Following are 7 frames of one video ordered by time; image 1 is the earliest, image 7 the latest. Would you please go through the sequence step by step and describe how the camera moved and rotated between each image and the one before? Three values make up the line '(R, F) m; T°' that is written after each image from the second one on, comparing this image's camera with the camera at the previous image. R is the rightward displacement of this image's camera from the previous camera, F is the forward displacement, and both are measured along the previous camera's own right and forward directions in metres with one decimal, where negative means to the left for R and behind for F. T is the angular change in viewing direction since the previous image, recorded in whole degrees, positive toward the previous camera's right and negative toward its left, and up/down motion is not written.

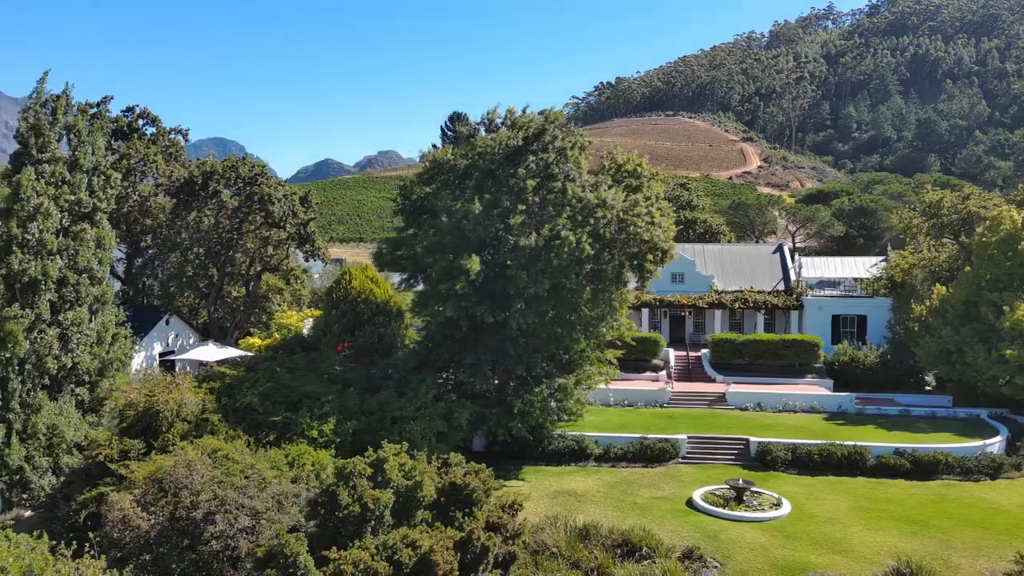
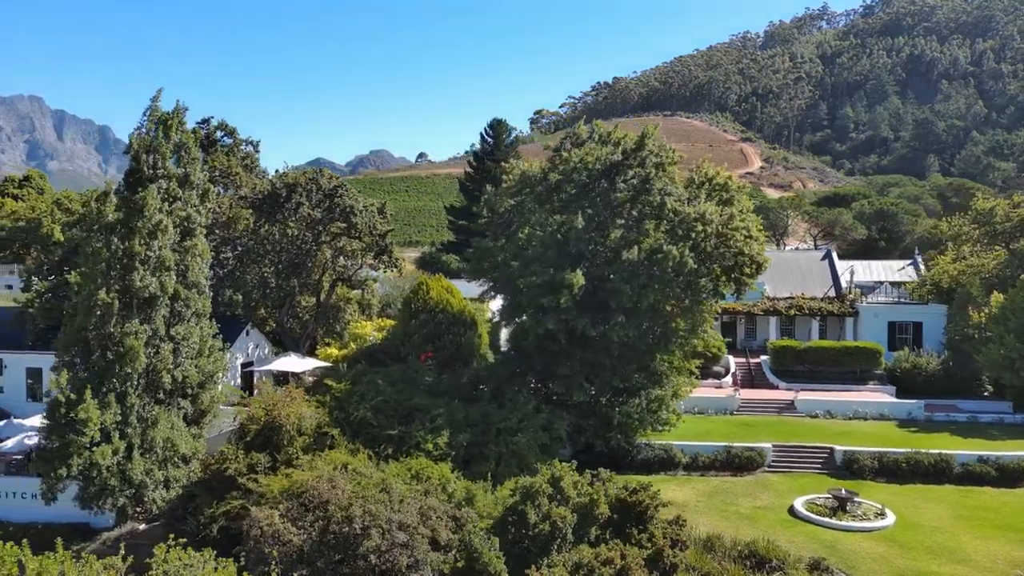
(-3.2, -0.3) m; +1°
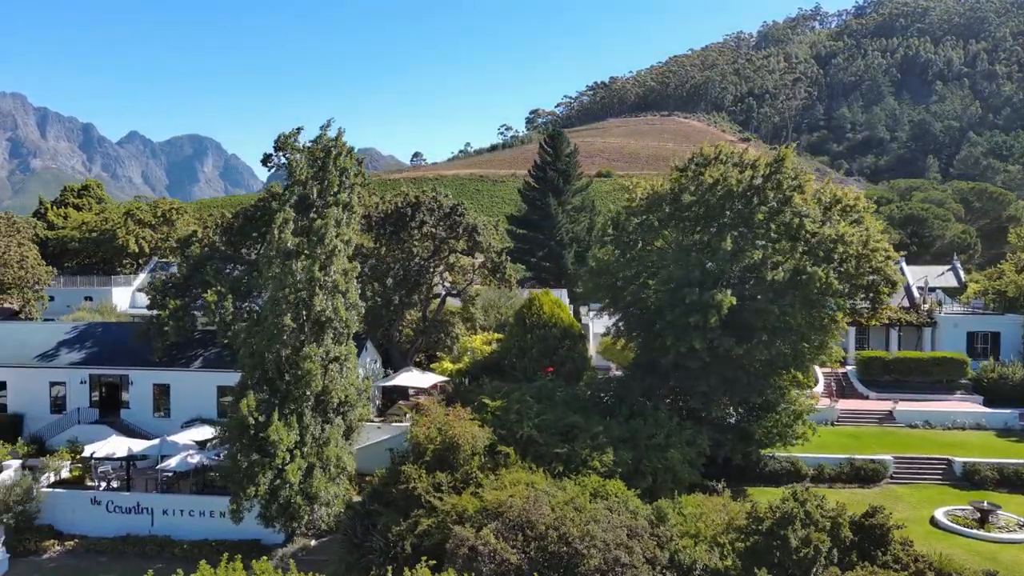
(-4.8, -0.6) m; +1°
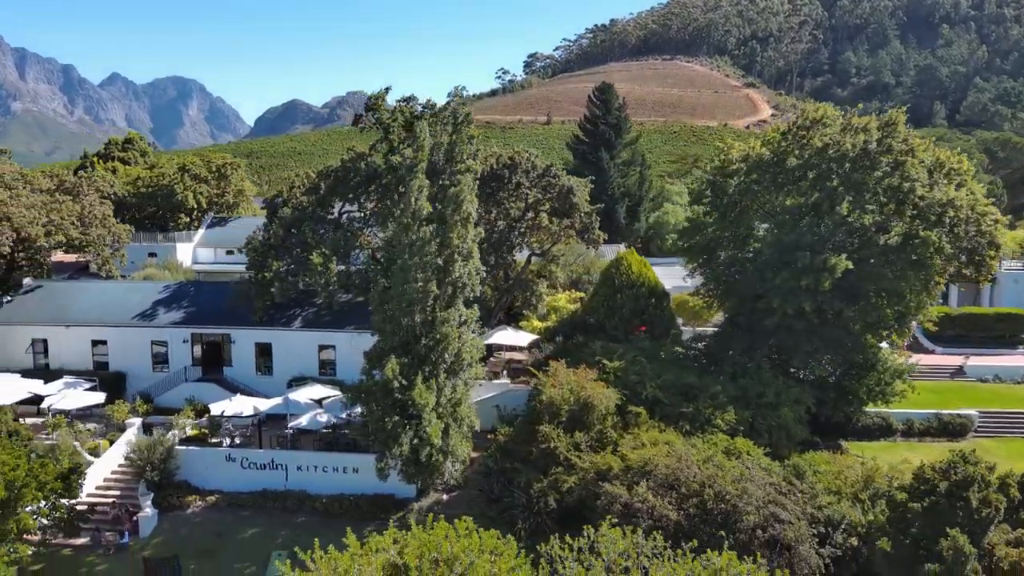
(-3.8, -0.4) m; +1°
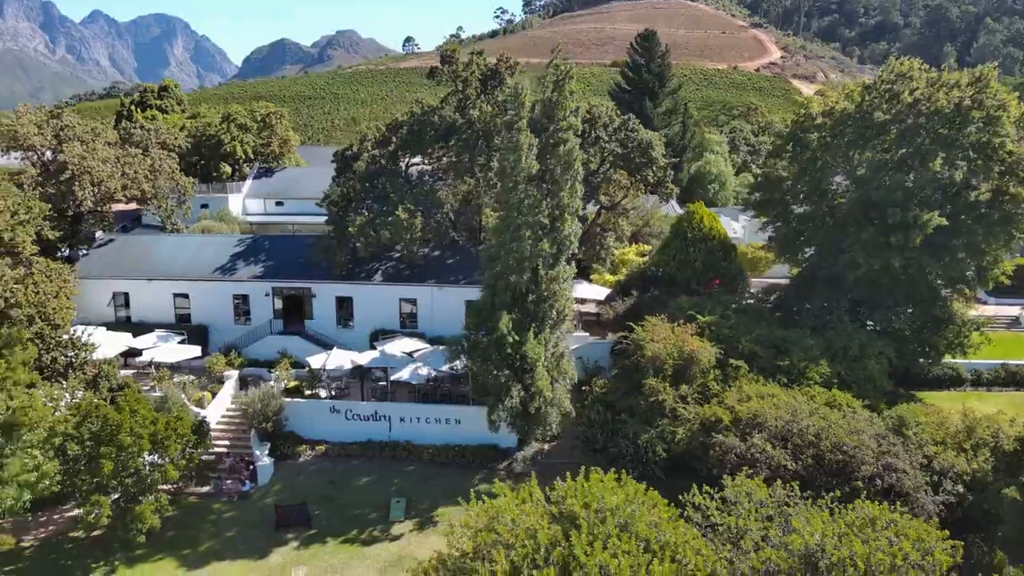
(-3.2, -0.4) m; 0°
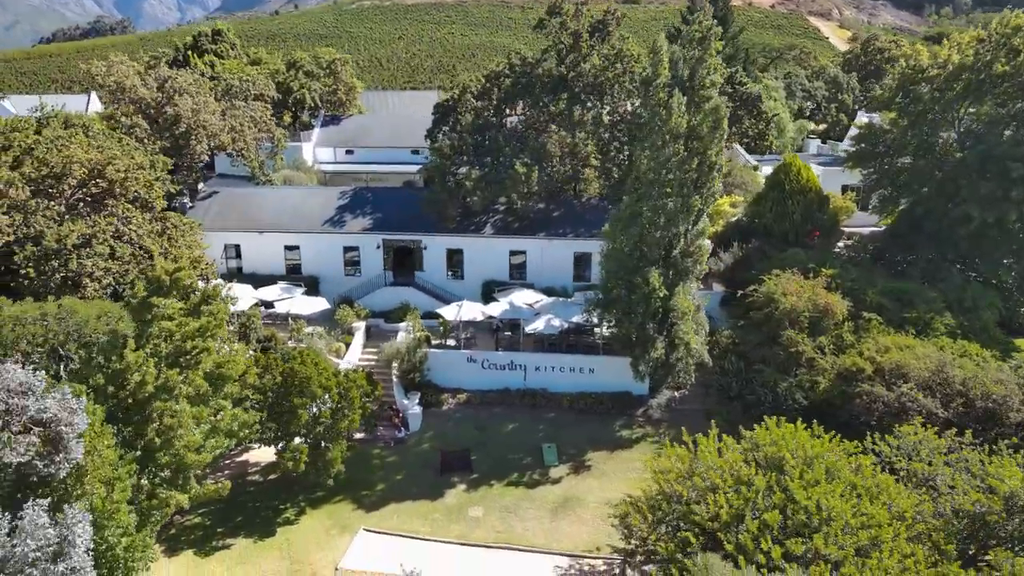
(-4.4, -0.7) m; 0°
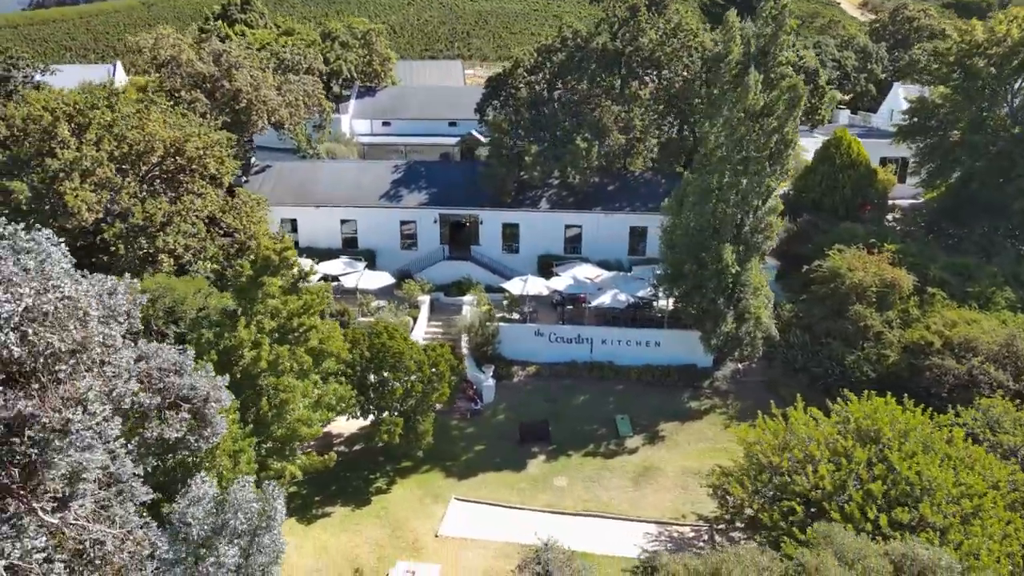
(-2.3, -0.4) m; 0°
